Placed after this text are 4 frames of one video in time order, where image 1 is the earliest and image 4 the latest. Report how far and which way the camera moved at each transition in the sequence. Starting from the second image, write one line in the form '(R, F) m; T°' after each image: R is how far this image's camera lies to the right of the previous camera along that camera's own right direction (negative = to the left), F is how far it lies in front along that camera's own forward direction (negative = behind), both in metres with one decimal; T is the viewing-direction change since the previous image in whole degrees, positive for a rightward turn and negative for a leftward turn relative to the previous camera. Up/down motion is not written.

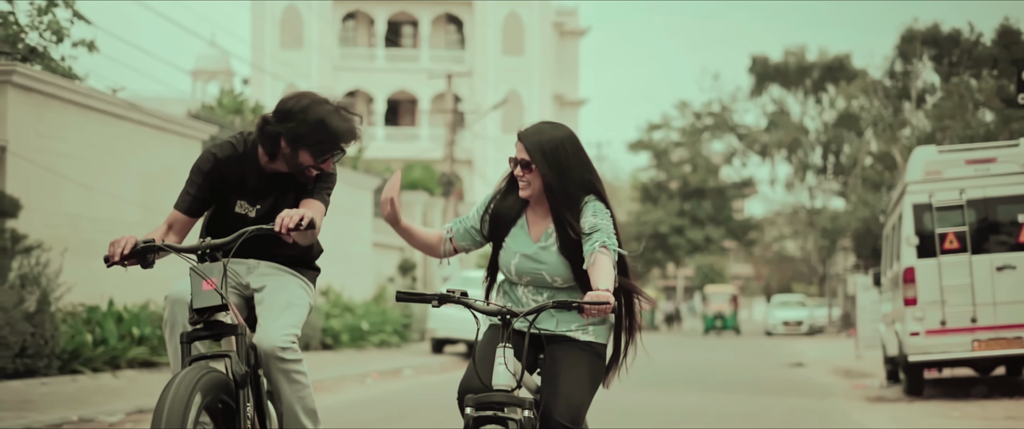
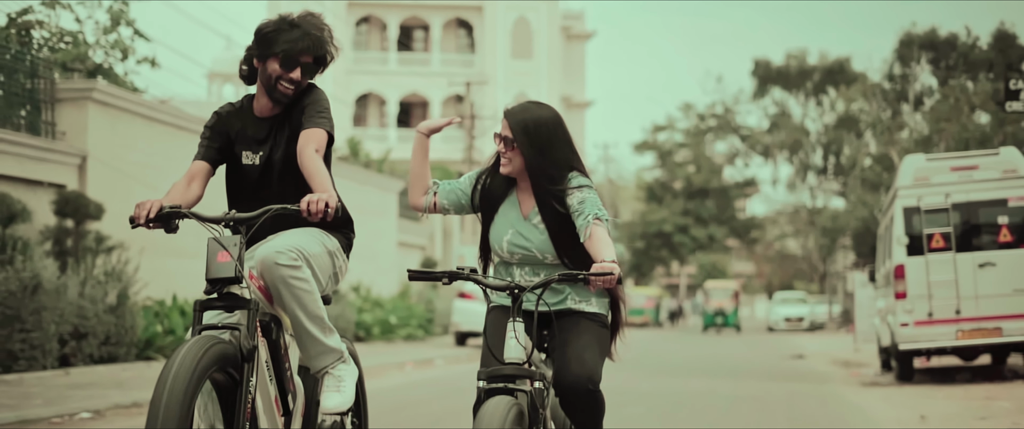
(-0.2, -1.0) m; 0°
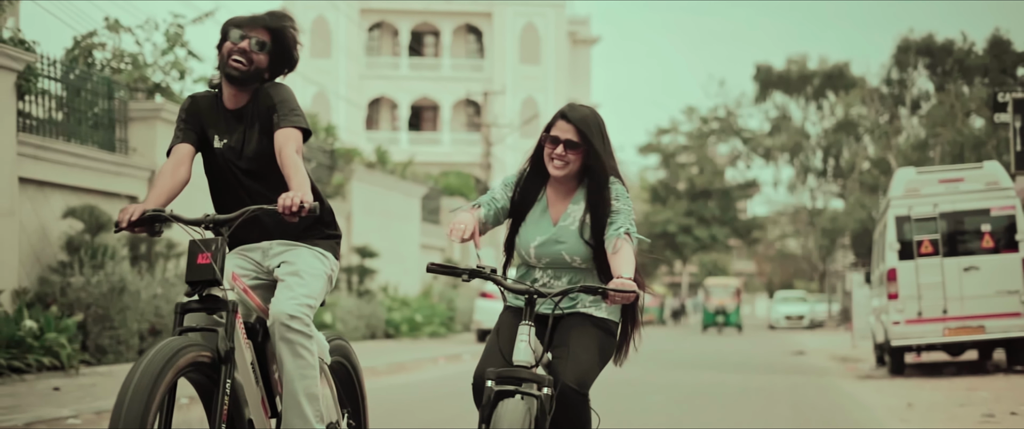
(-0.3, -1.1) m; 0°
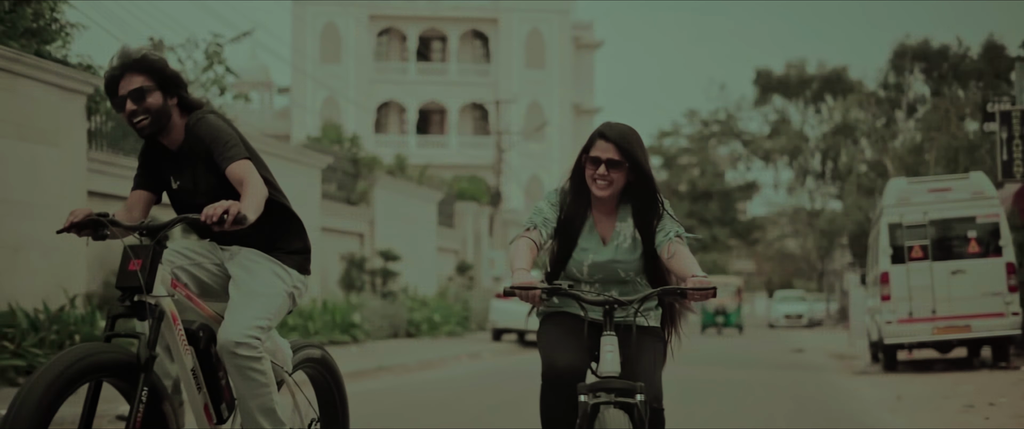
(-0.2, -0.9) m; 0°
